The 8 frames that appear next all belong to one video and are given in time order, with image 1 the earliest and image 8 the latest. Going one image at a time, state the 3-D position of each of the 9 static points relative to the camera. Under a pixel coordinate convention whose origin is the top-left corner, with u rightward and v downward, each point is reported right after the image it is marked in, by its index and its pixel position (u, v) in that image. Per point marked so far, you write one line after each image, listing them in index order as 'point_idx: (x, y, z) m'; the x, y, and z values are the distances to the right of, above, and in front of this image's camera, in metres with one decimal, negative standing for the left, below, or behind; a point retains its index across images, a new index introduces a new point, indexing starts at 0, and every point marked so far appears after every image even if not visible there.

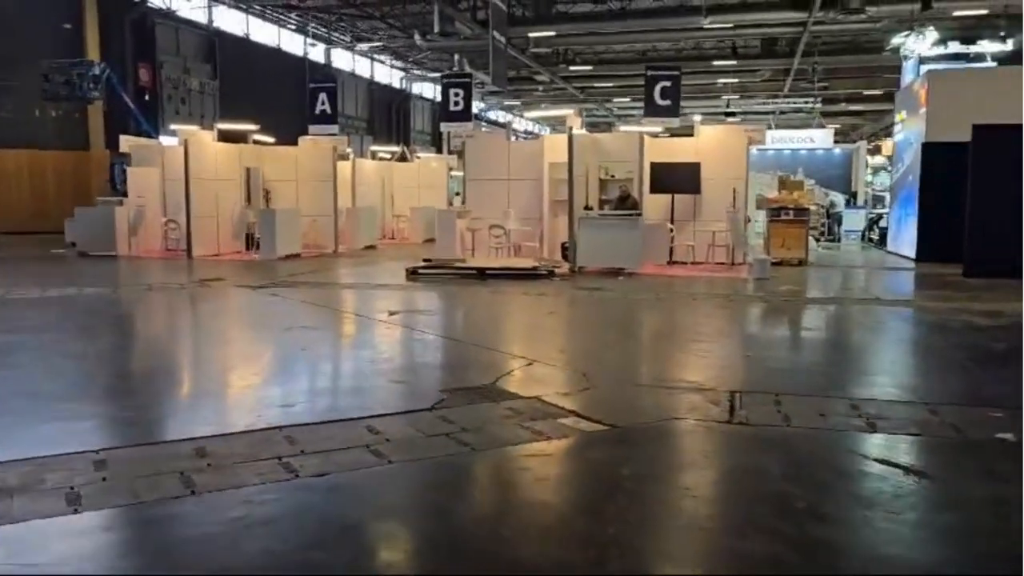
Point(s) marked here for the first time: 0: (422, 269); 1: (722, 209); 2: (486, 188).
0: (-1.2, +0.3, +11.5) m
1: (+3.4, +1.3, +13.8) m
2: (-0.4, +1.8, +15.5) m
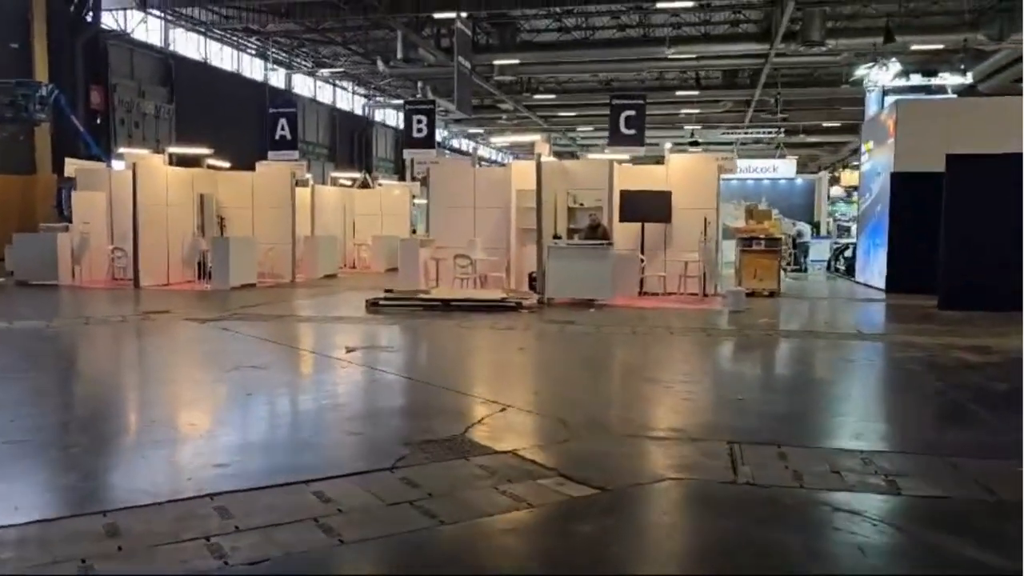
0: (-1.7, -0.2, +11.0) m
1: (+2.9, +0.8, +13.5) m
2: (-1.0, +1.3, +15.0) m
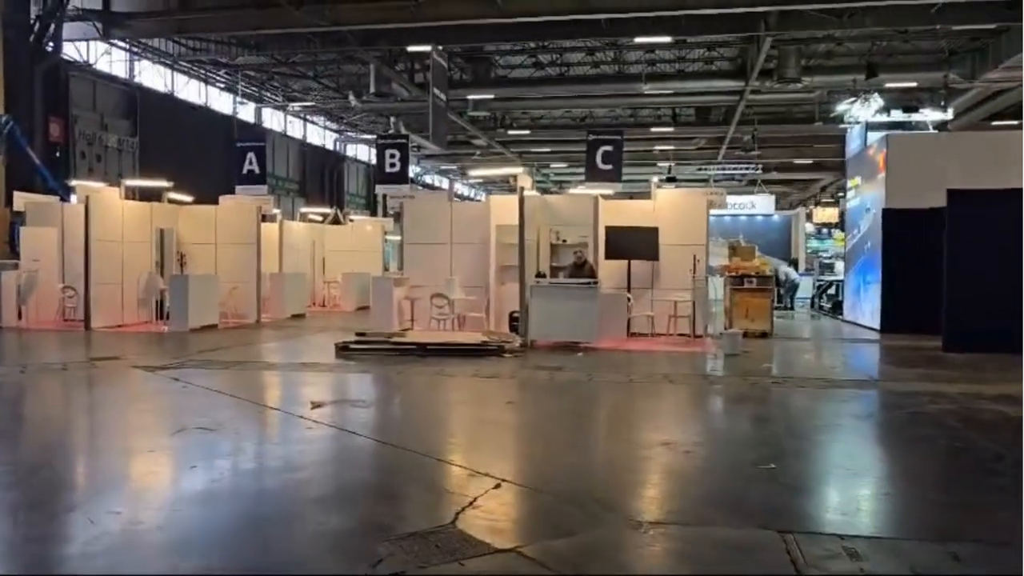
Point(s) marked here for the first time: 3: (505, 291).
0: (-1.9, -0.7, +10.2) m
1: (+2.6, +0.2, +12.8) m
2: (-1.4, +0.6, +14.3) m
3: (-0.1, -0.1, +14.1) m
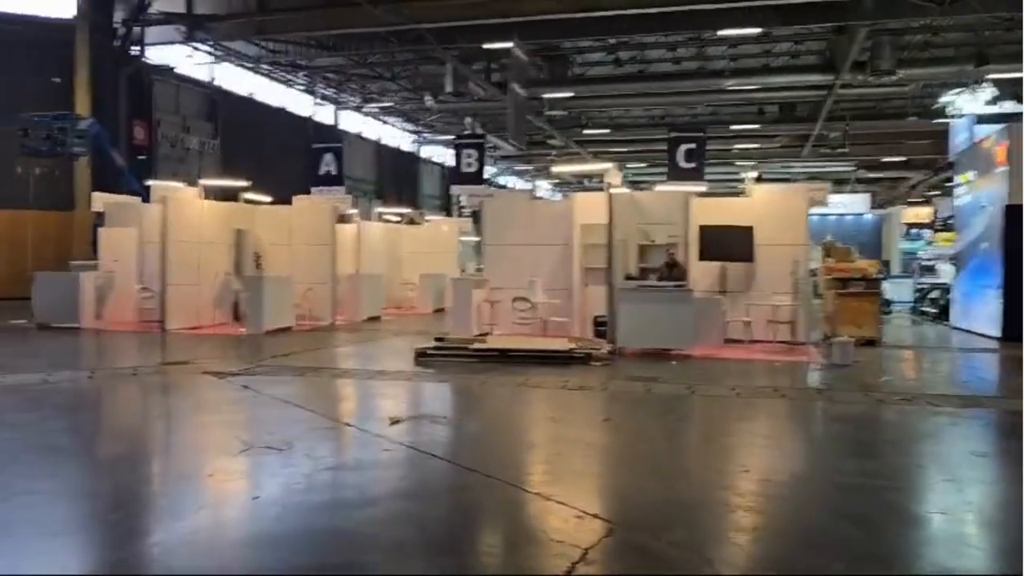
0: (-0.9, -0.7, +9.7) m
1: (+3.8, +0.1, +11.9) m
2: (0.0, +0.6, +13.7) m
3: (+1.2, -0.1, +13.4) m
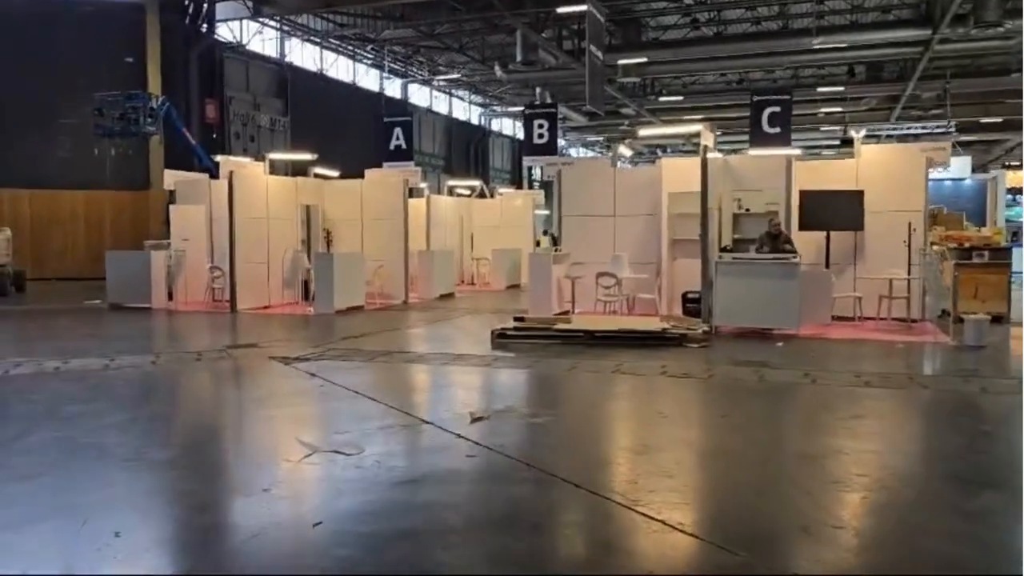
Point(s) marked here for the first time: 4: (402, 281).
0: (0.0, -0.4, +9.0) m
1: (+4.8, +0.5, +10.8) m
2: (+1.2, +0.9, +12.9) m
3: (+2.4, +0.3, +12.5) m
4: (-2.0, +0.1, +15.5) m
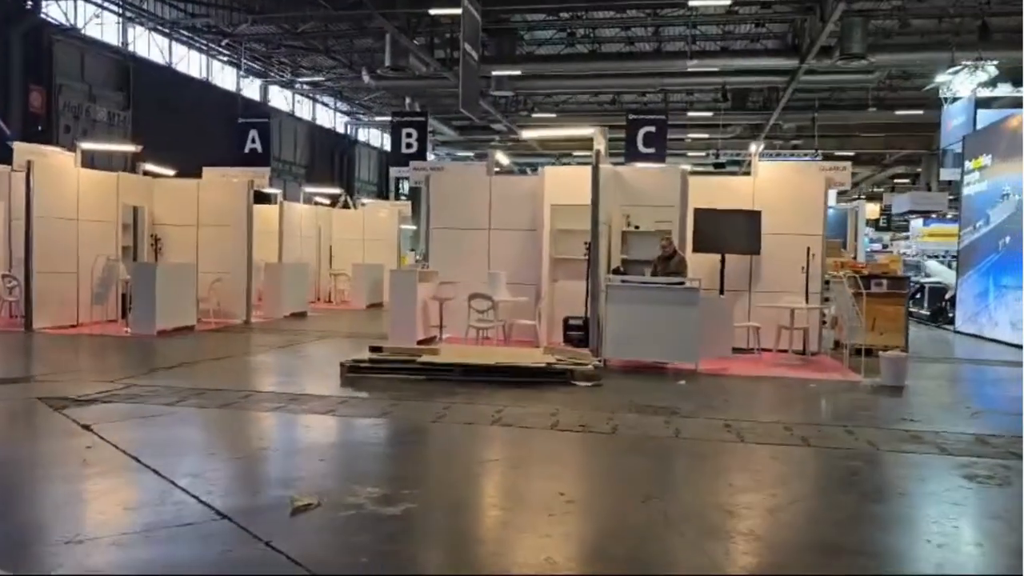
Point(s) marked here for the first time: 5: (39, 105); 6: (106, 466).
0: (-1.3, -0.6, +7.5) m
1: (+3.2, +0.2, +10.1) m
2: (-0.7, +0.6, +11.6) m
3: (+0.6, 0.0, +11.3) m
4: (-4.2, -0.1, +13.6) m
5: (-10.0, +3.9, +17.8) m
6: (-2.4, -1.0, +5.1) m
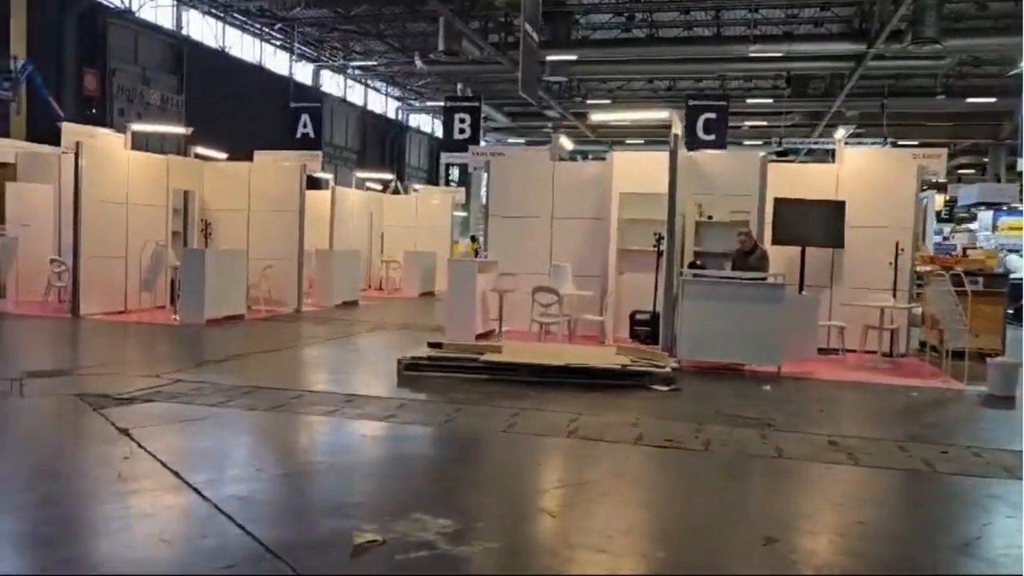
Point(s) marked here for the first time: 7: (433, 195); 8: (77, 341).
0: (-0.7, -0.6, +7.0) m
1: (+3.9, +0.2, +9.4) m
2: (+0.1, +0.8, +11.0) m
3: (+1.4, +0.1, +10.7) m
4: (-3.3, +0.1, +13.3) m
5: (-8.8, +4.2, +17.7) m
6: (-1.9, -0.9, +4.7) m
7: (-1.9, +2.2, +20.1) m
8: (-4.8, -0.5, +9.4) m
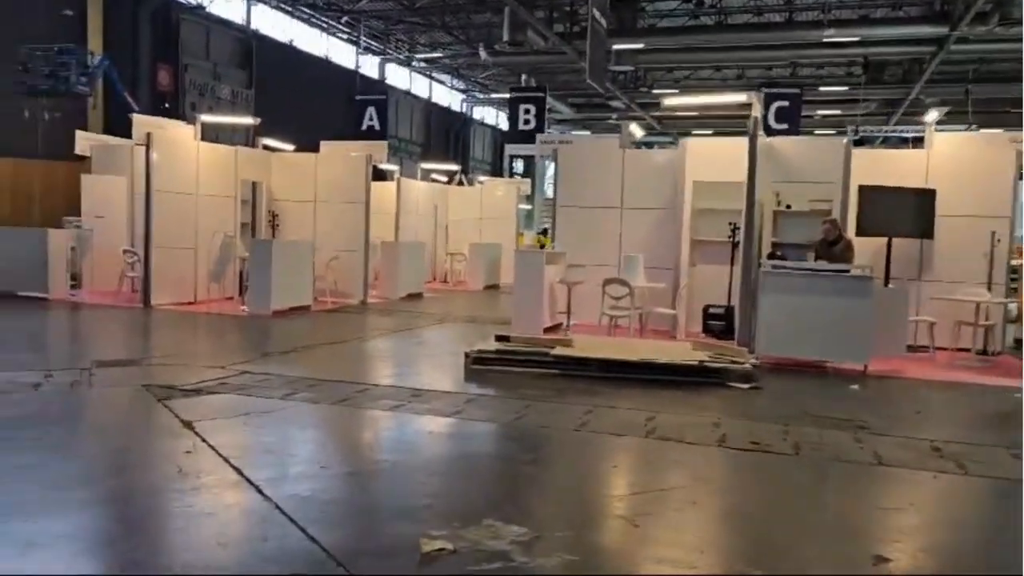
0: (-0.2, -0.5, +6.8) m
1: (+4.6, +0.3, +8.8) m
2: (+0.9, +0.9, +10.8) m
3: (+2.2, +0.2, +10.4) m
4: (-2.3, +0.2, +13.3) m
5: (-7.5, +4.4, +18.1) m
6: (-1.6, -0.9, +4.6) m
7: (-0.3, +2.4, +19.9) m
8: (-4.0, -0.4, +9.5) m
